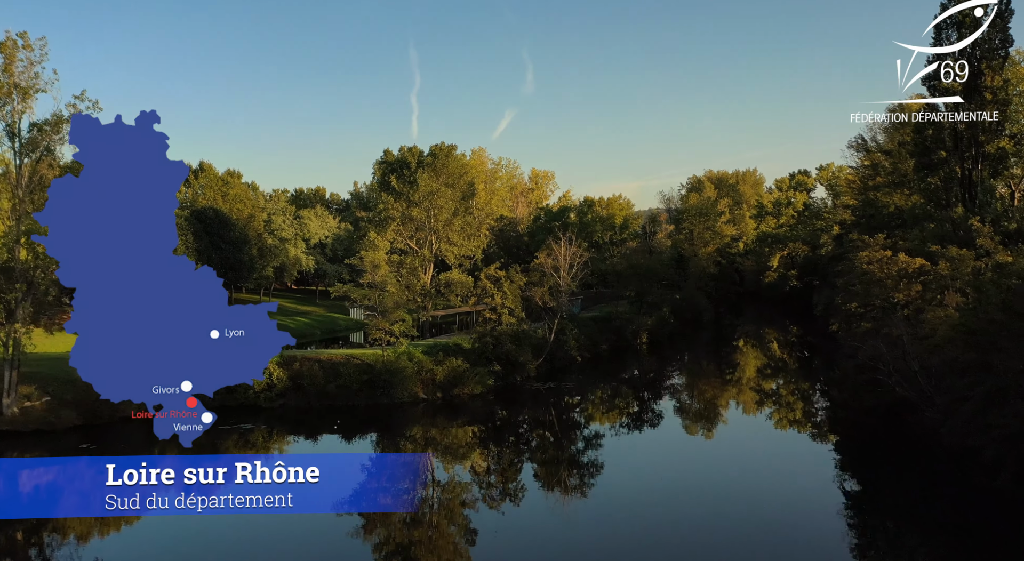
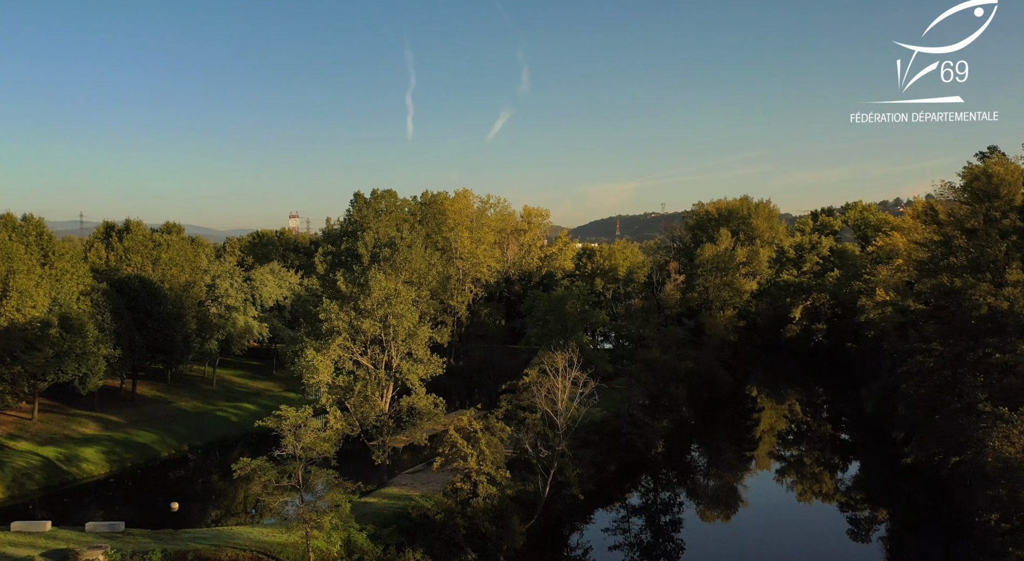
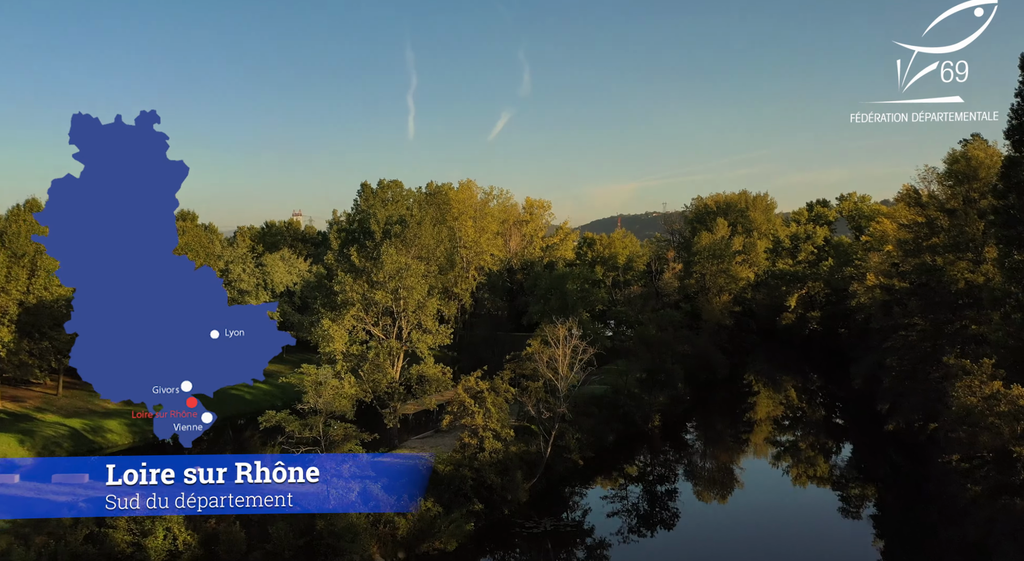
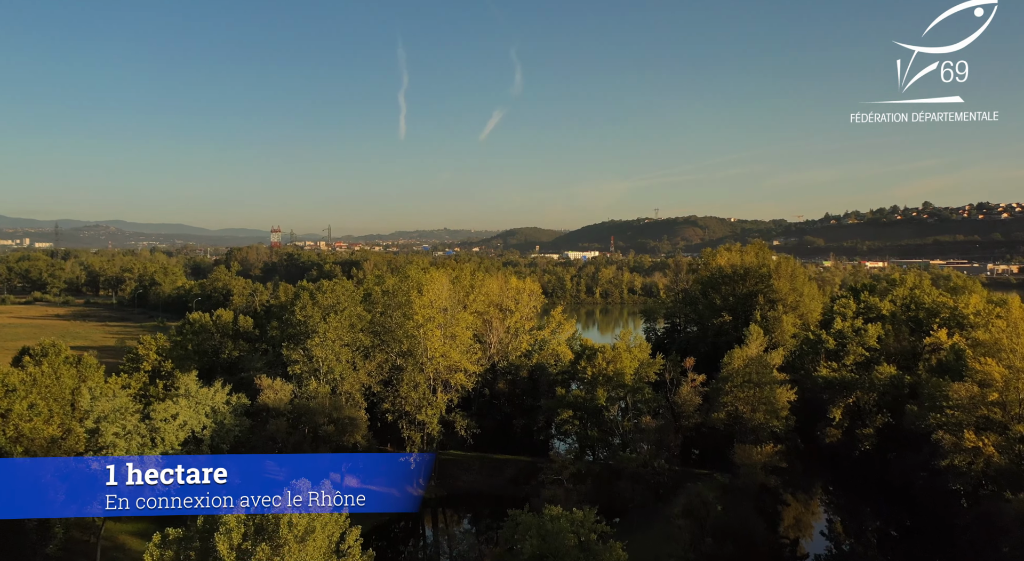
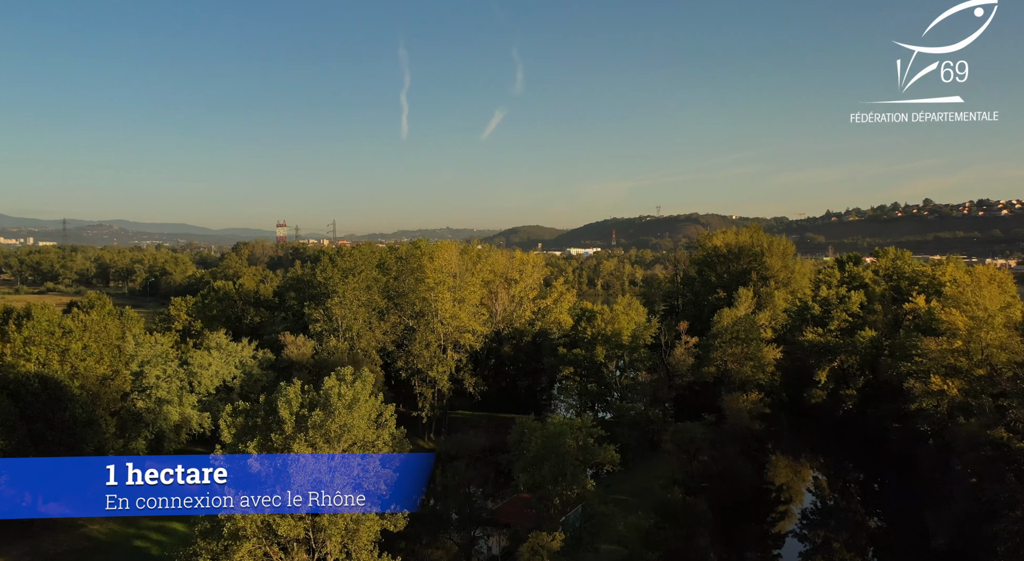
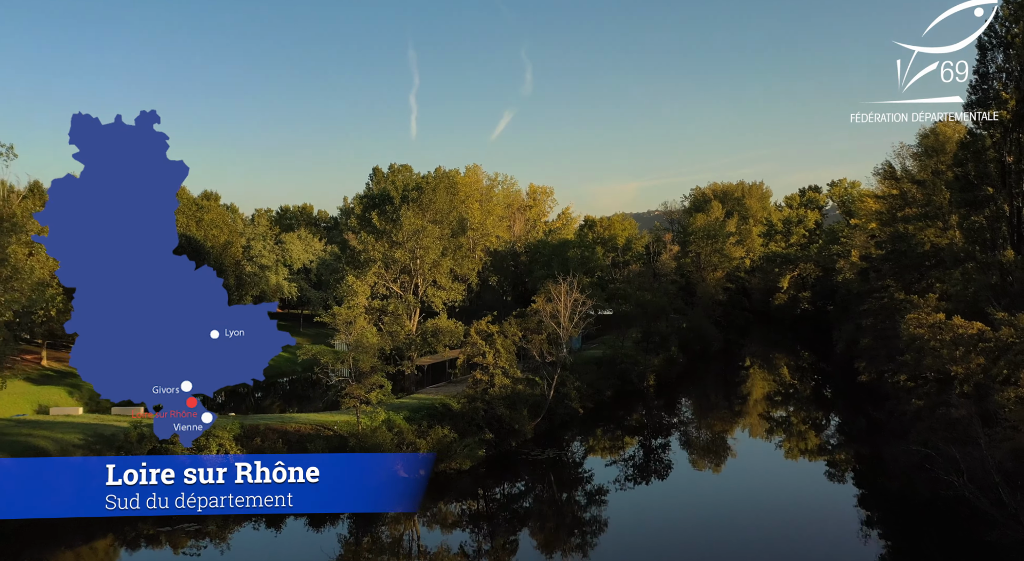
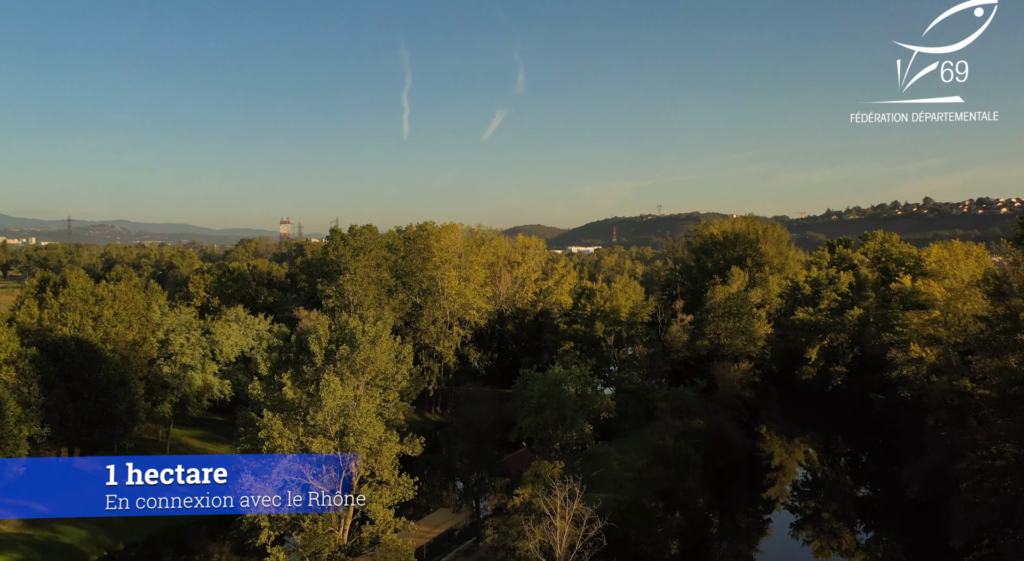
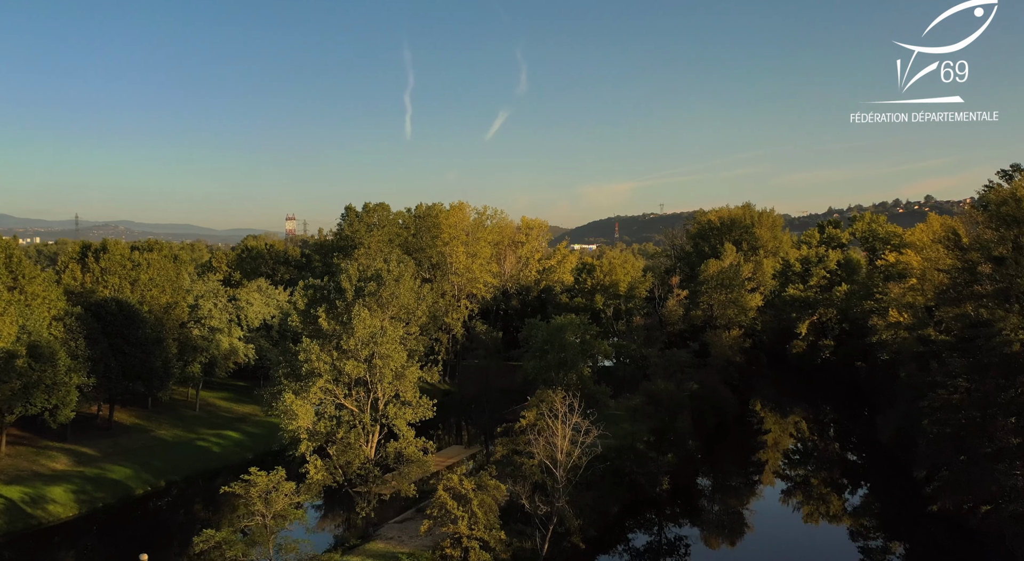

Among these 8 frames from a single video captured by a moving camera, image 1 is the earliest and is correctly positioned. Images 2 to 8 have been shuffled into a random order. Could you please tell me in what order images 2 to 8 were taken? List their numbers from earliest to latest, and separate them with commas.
6, 3, 2, 8, 7, 5, 4
